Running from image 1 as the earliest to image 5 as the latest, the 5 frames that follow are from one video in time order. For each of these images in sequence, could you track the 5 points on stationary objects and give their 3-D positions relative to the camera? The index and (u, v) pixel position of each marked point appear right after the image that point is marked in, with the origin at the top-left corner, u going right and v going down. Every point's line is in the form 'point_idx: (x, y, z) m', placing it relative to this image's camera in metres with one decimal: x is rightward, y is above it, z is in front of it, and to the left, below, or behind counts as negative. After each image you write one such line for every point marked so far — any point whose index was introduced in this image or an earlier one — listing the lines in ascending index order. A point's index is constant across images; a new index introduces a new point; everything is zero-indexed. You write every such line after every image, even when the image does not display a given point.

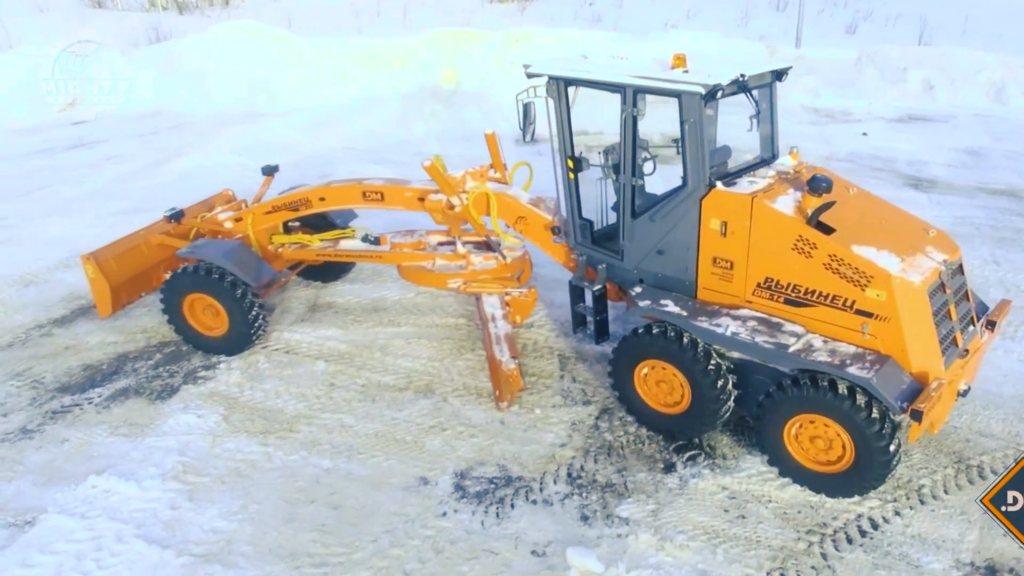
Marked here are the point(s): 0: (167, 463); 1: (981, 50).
0: (-1.8, -0.9, +4.6) m
1: (+5.6, +2.8, +10.4) m
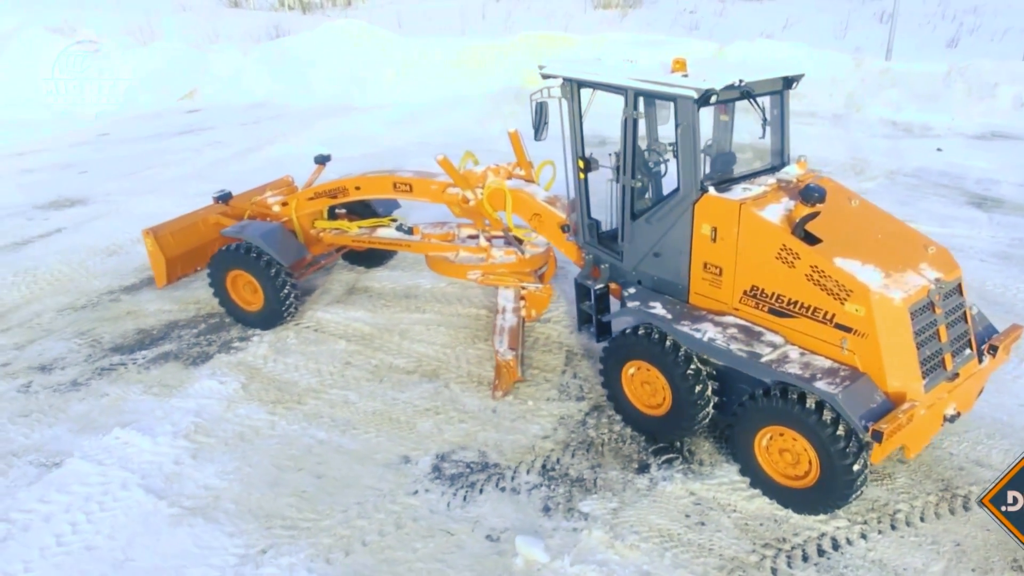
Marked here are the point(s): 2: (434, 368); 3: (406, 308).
0: (-1.9, -0.8, +5.0) m
1: (+6.5, +2.5, +9.7) m
2: (-0.5, -0.5, +5.3) m
3: (-0.7, -0.1, +6.1) m
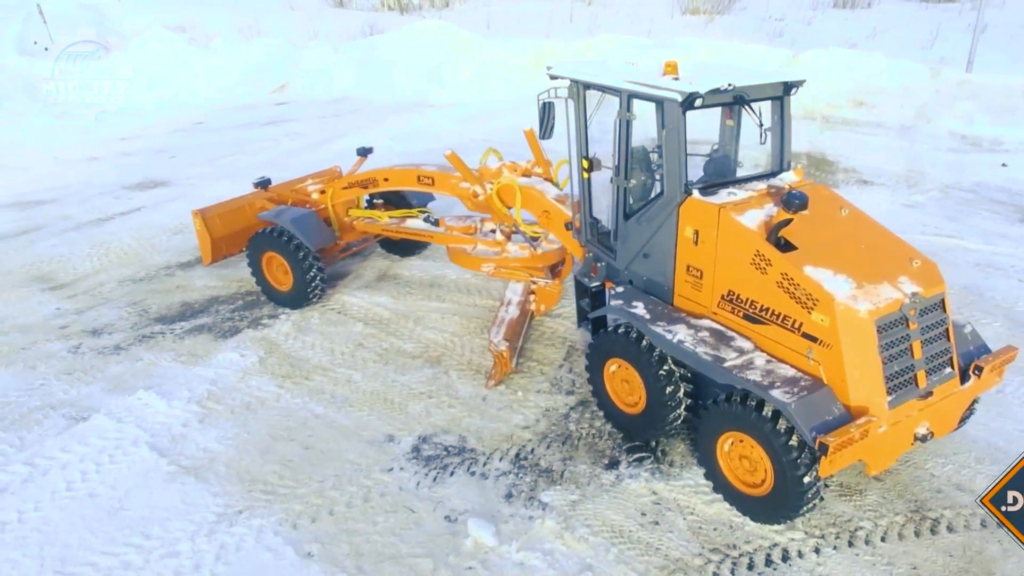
0: (-1.9, -0.6, +5.3) m
1: (+7.1, +2.1, +9.0) m
2: (-0.5, -0.4, +5.5) m
3: (-0.6, -0.1, +6.3) m
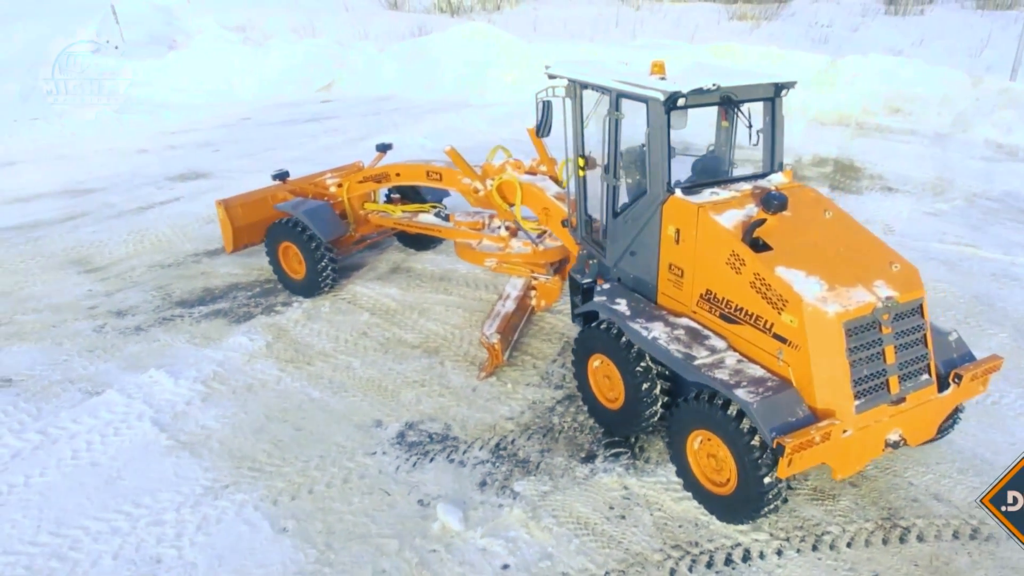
0: (-1.9, -0.5, +5.5) m
1: (+7.4, +1.9, +8.6) m
2: (-0.5, -0.4, +5.6) m
3: (-0.6, 0.0, +6.4) m
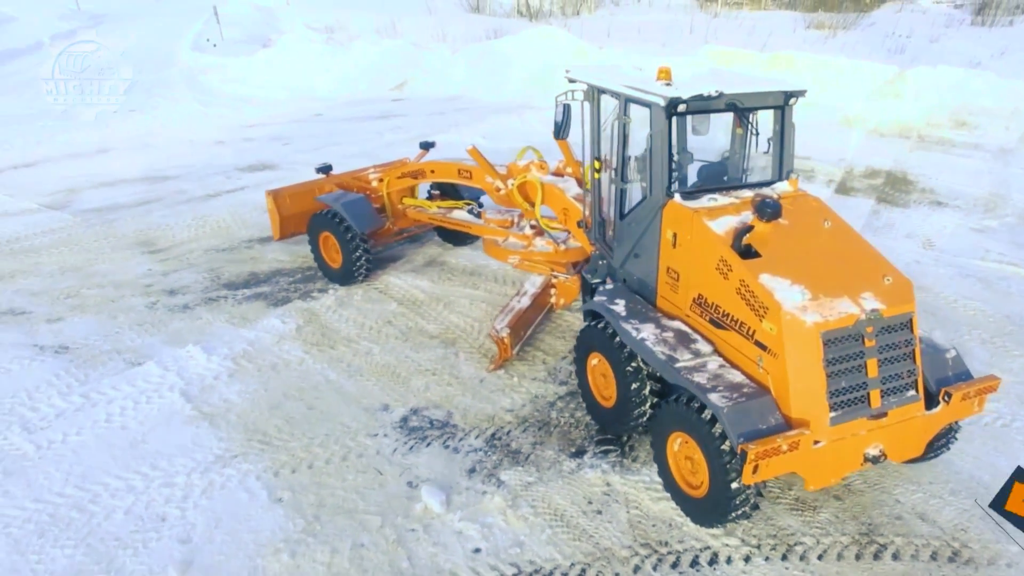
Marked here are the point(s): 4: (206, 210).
0: (-1.8, -0.4, +5.8) m
1: (+7.9, +1.5, +7.9) m
2: (-0.4, -0.3, +5.7) m
3: (-0.3, 0.0, +6.6) m
4: (-3.2, +0.8, +9.2) m
